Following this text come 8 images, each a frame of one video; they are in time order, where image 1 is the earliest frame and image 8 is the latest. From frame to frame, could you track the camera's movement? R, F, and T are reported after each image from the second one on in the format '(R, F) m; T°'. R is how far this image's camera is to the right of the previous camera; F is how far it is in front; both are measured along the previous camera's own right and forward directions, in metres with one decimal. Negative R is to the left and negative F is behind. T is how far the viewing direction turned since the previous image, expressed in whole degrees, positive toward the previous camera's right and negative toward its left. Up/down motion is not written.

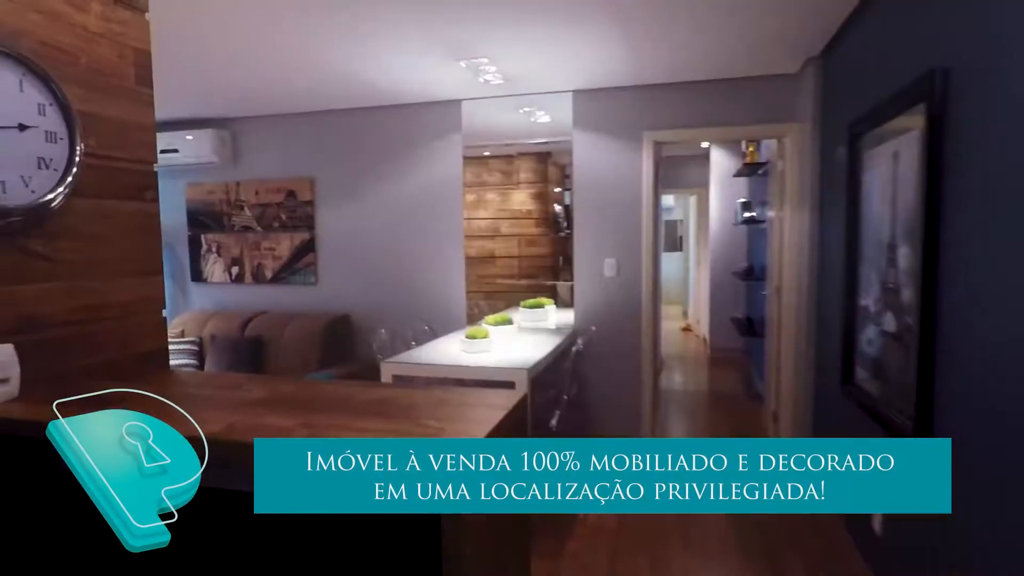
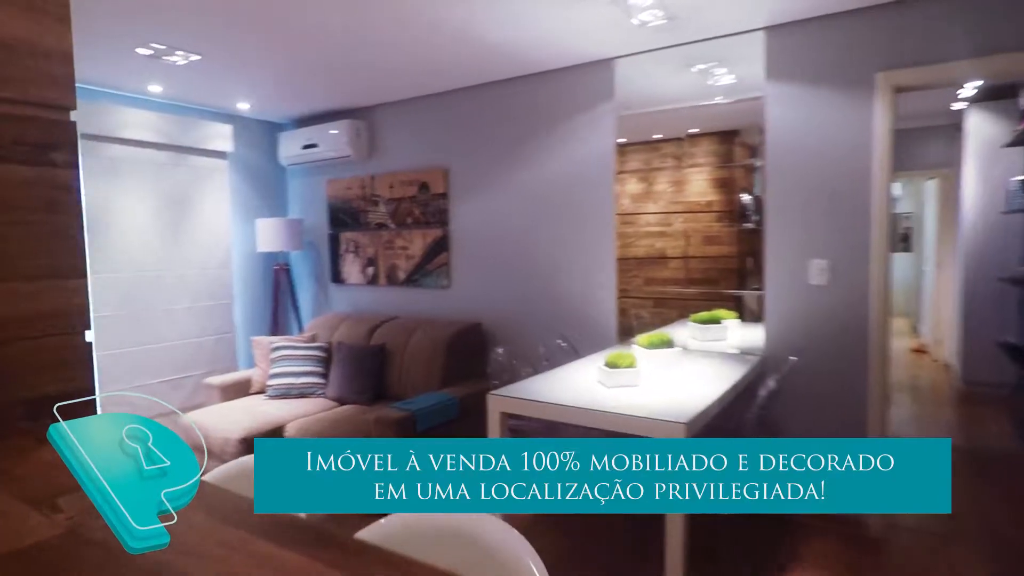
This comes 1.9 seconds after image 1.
(+0.1, +0.8) m; -17°
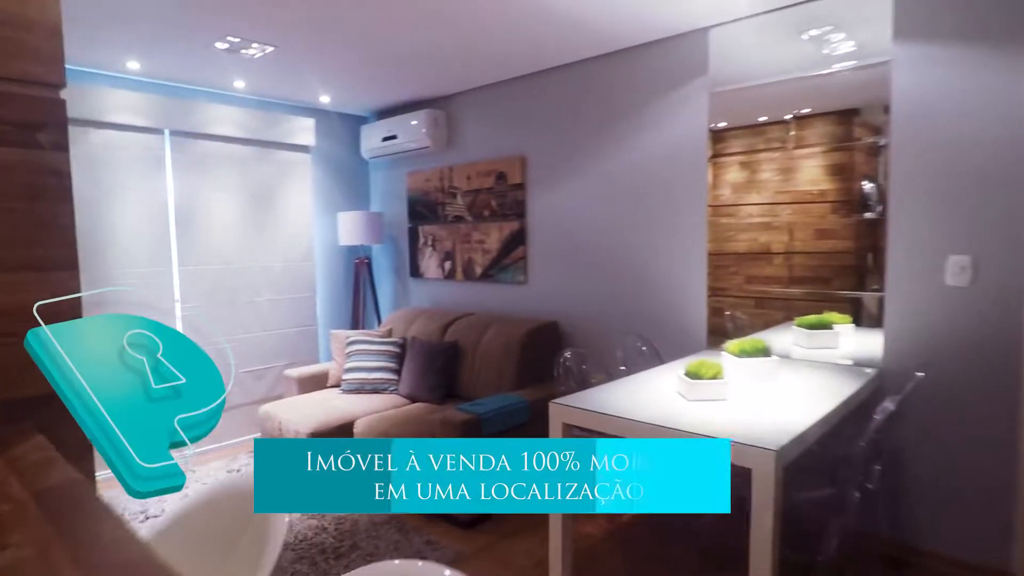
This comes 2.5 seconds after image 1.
(+0.1, +0.2) m; -9°
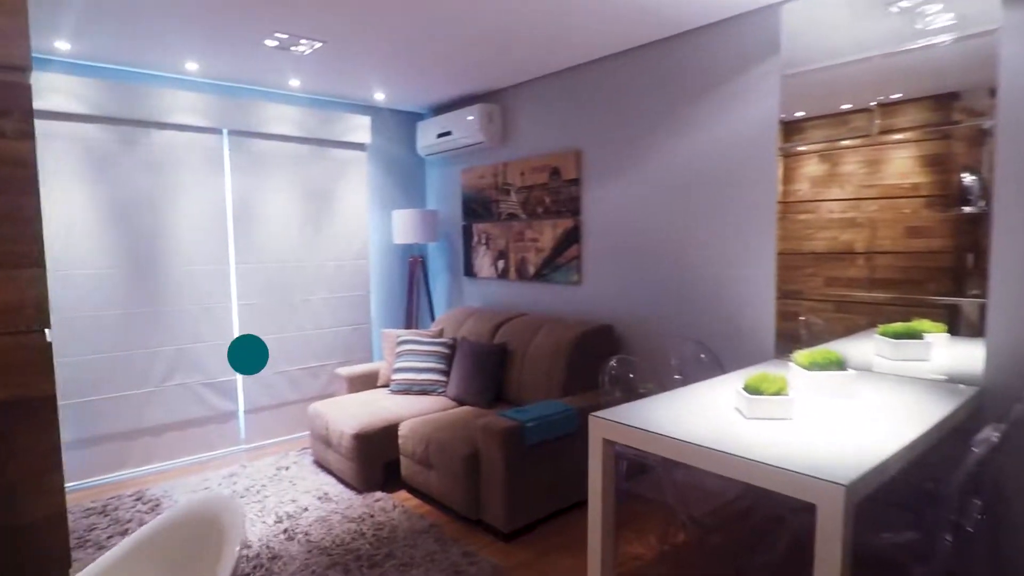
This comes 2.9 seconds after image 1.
(+0.1, +0.2) m; -7°
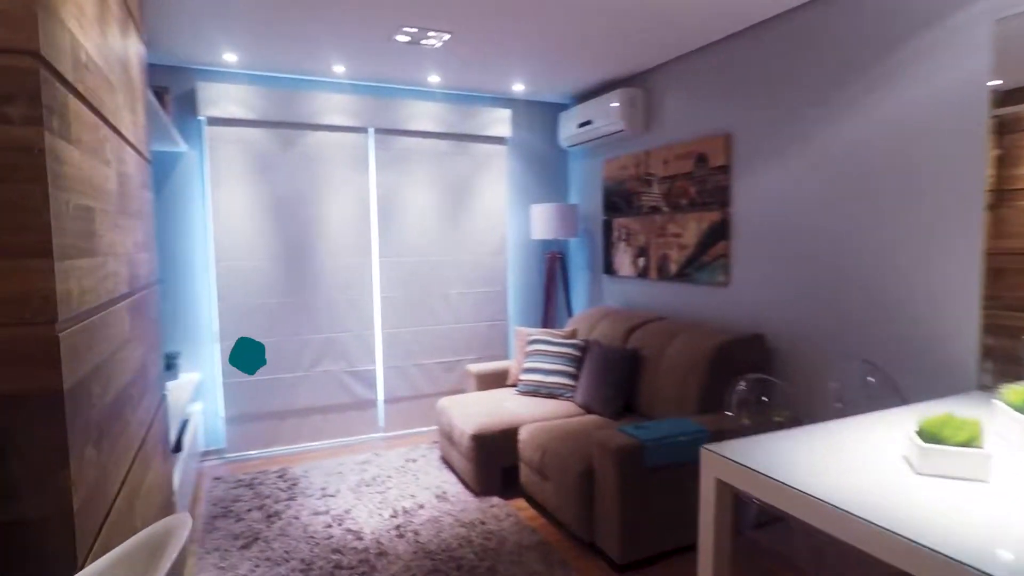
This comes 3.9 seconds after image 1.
(+0.2, +0.3) m; -16°
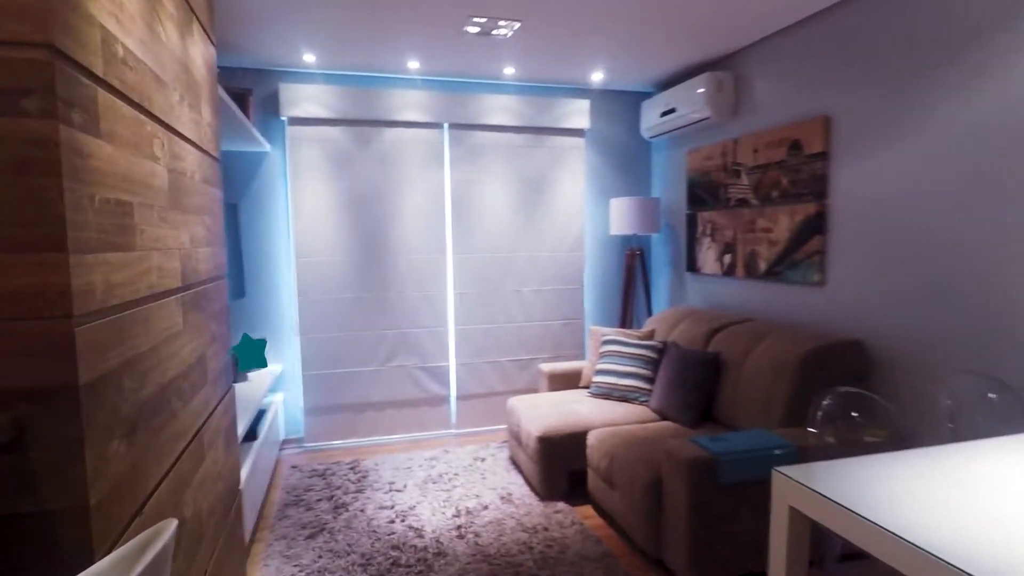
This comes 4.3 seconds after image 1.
(+0.1, +0.1) m; -9°
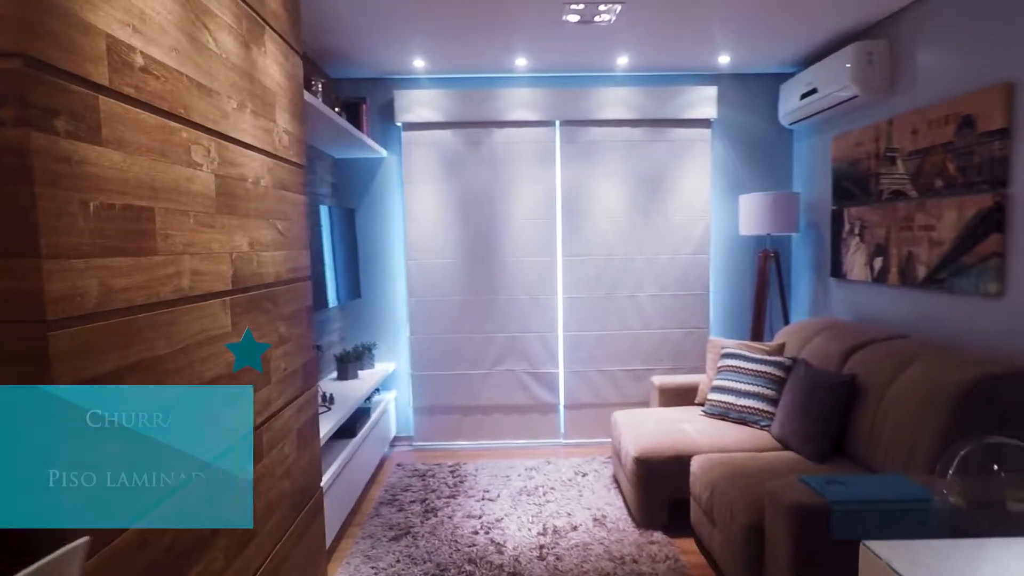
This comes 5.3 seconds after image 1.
(+0.3, +0.2) m; -15°
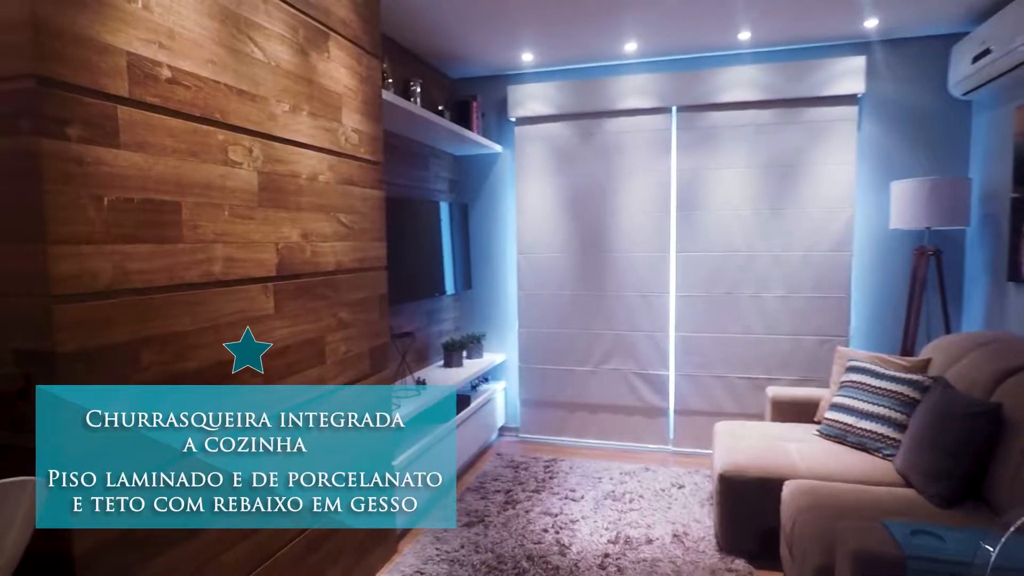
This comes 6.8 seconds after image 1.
(+0.4, +0.1) m; -17°
